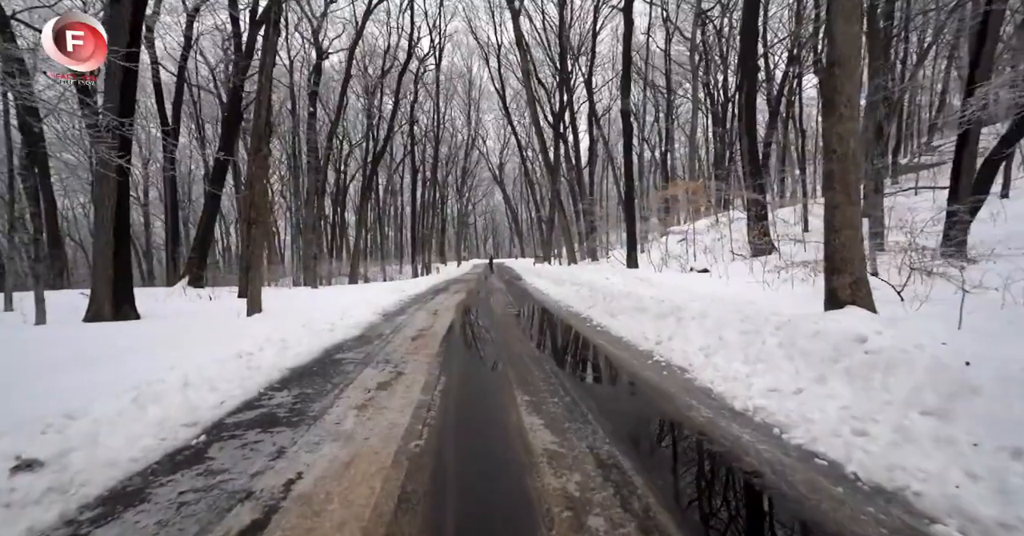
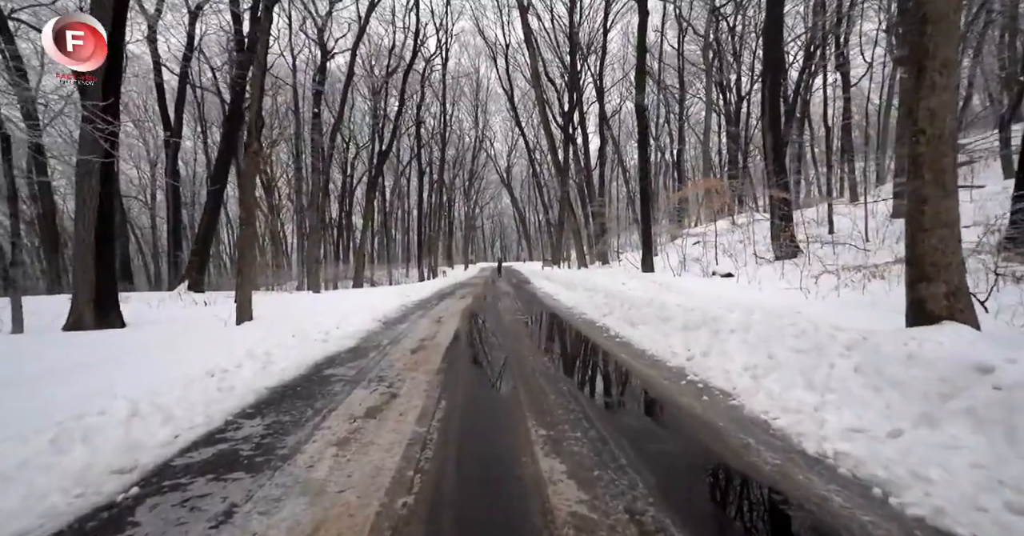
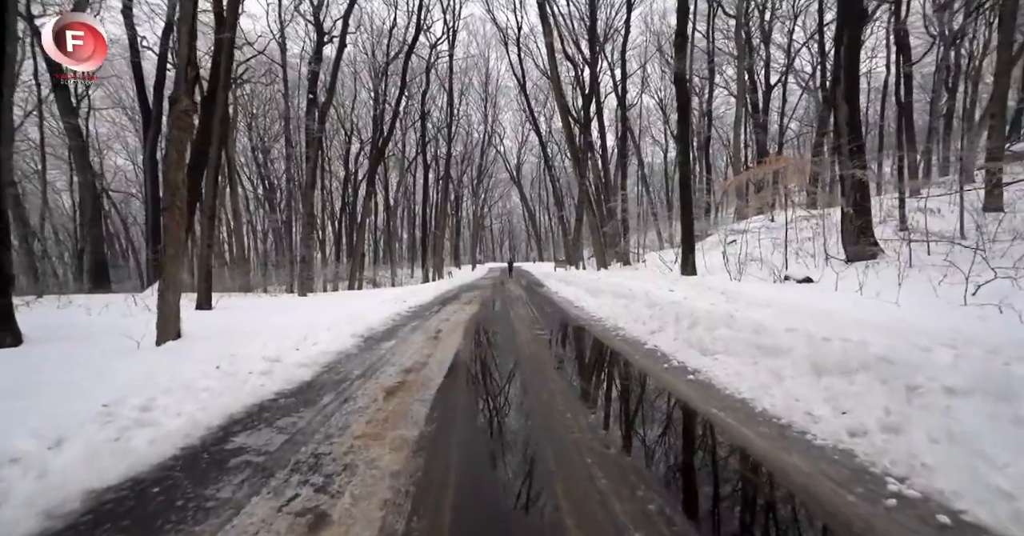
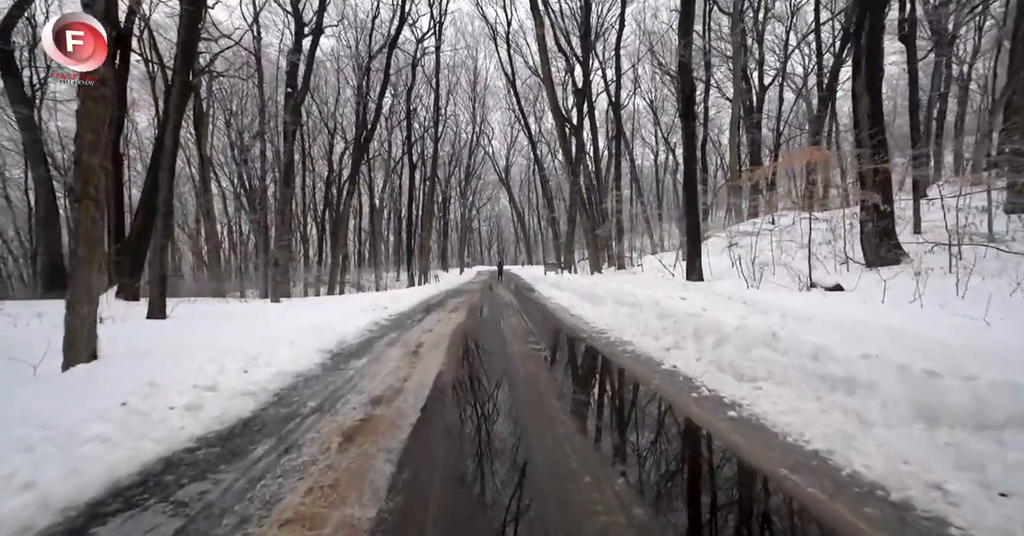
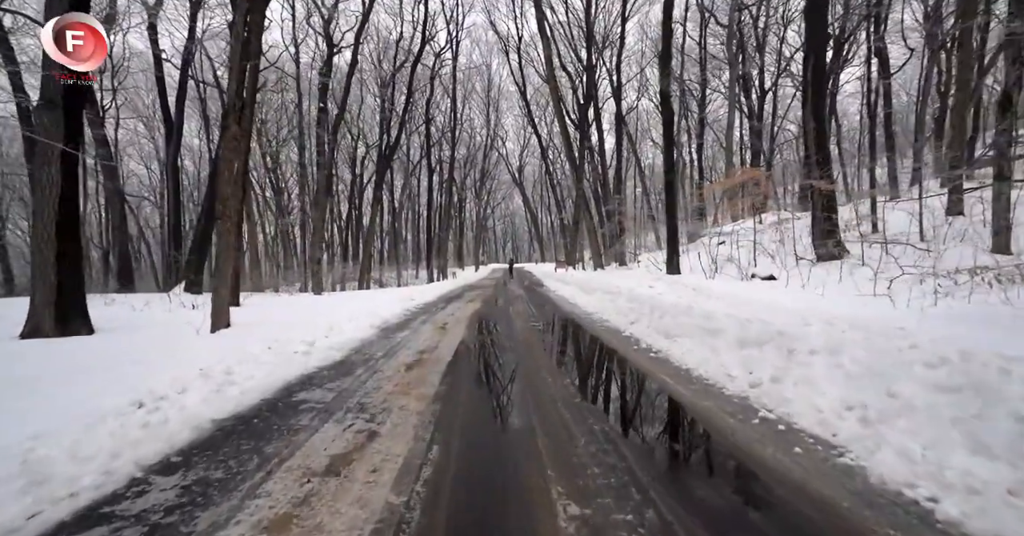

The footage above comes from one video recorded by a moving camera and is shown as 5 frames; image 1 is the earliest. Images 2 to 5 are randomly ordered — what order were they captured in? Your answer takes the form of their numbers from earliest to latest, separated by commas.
2, 5, 3, 4
